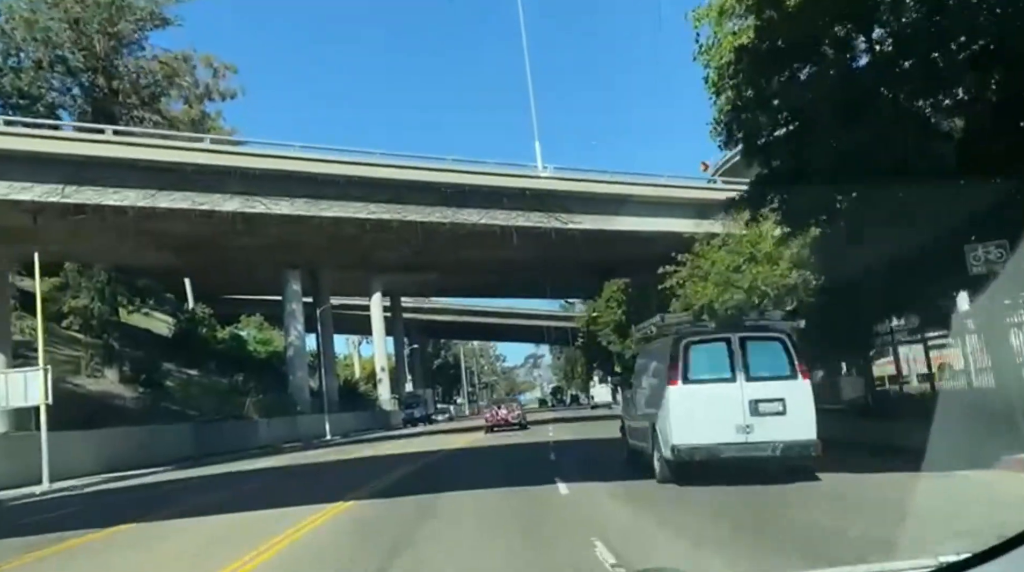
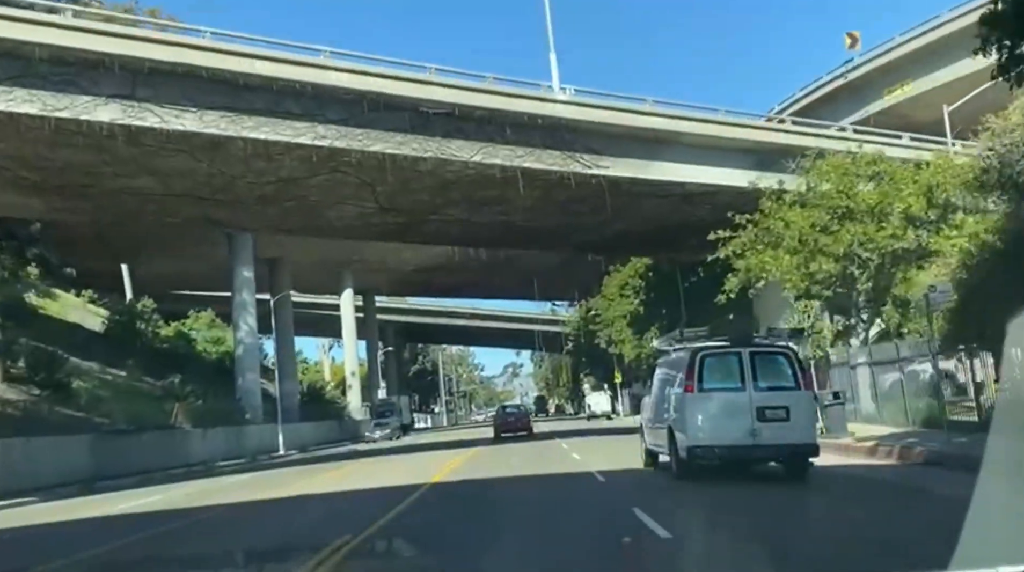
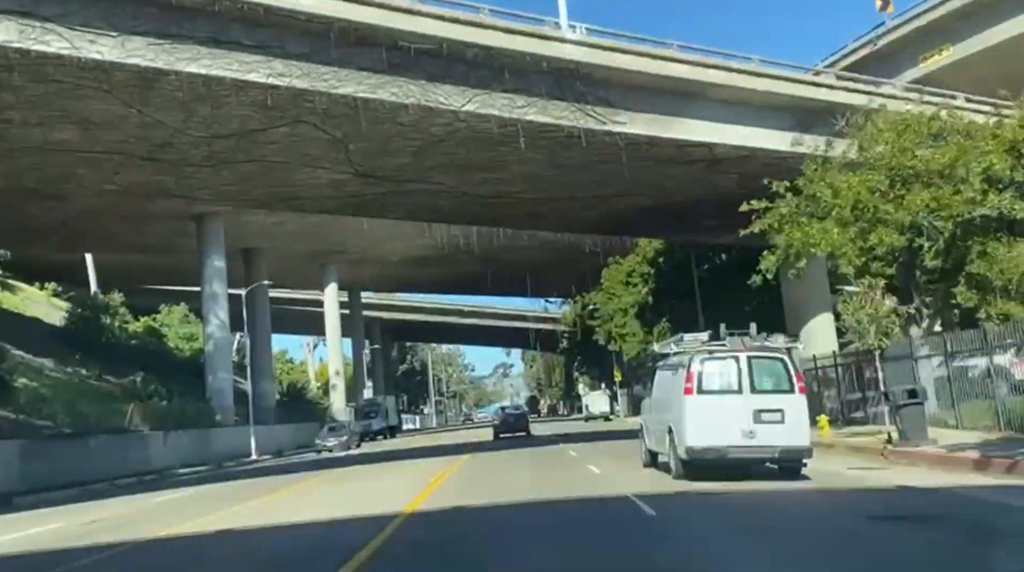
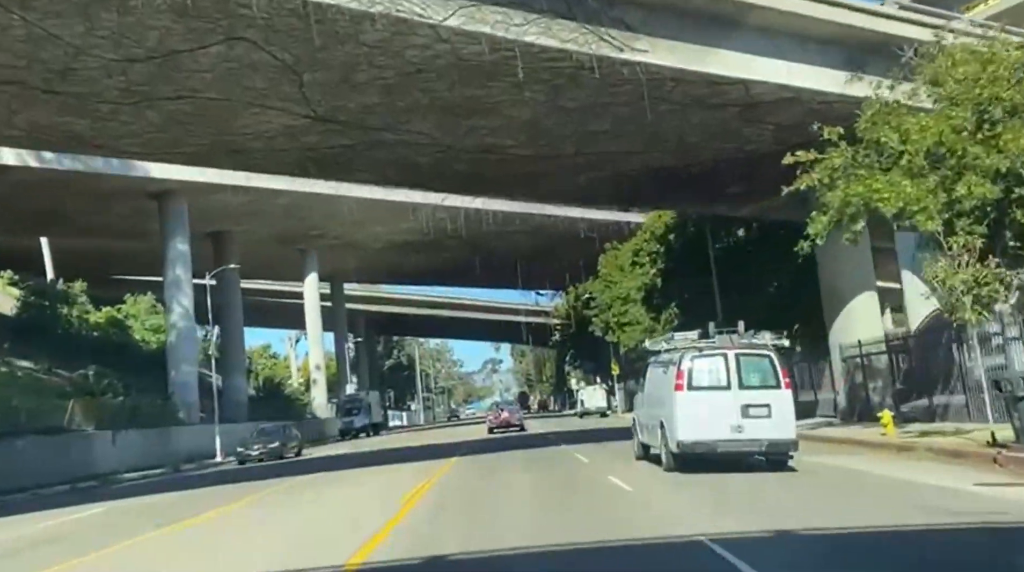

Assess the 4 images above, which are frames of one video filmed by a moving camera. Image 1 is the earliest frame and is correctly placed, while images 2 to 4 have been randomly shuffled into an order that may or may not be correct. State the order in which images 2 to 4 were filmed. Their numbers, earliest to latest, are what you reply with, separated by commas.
2, 3, 4
